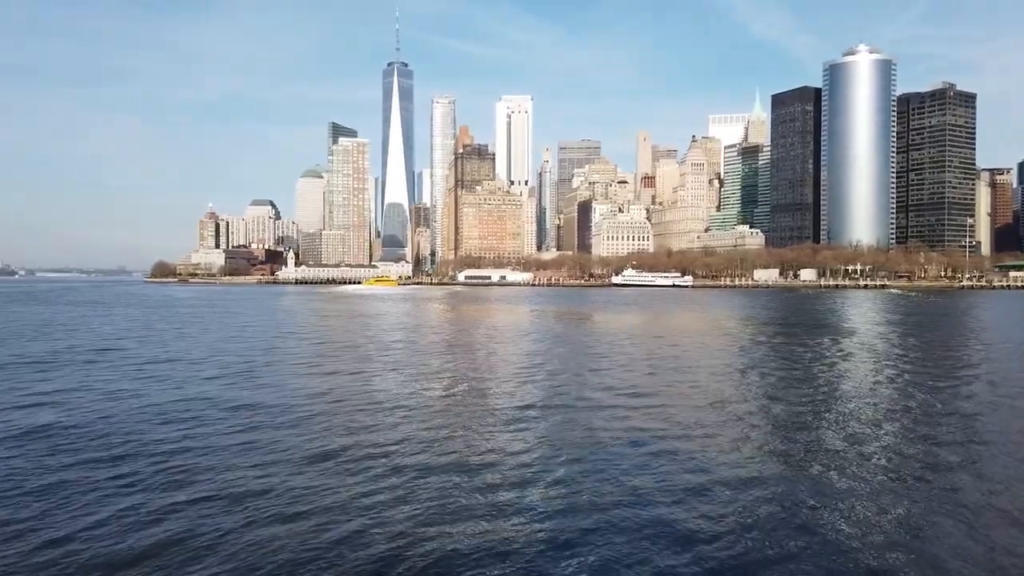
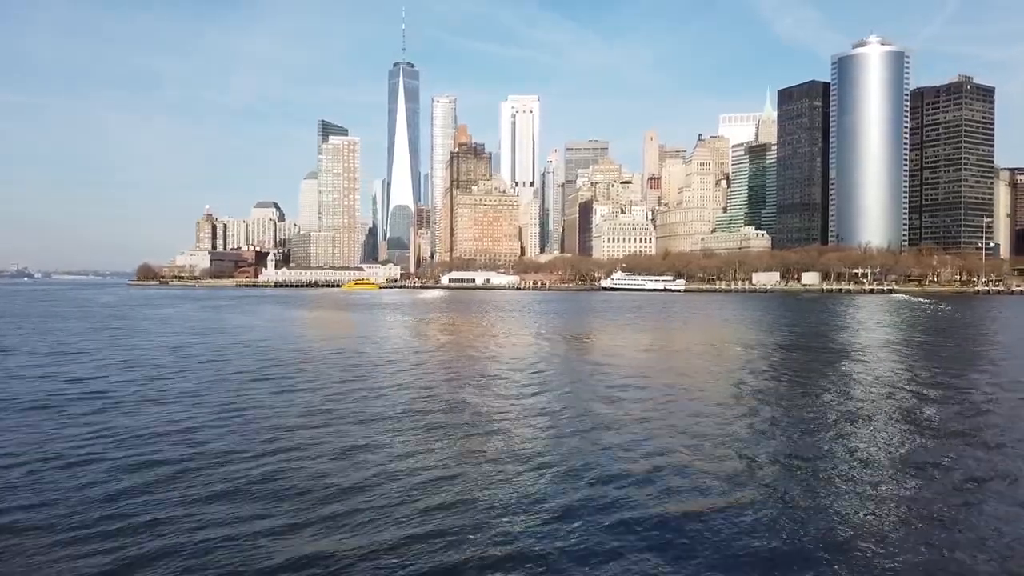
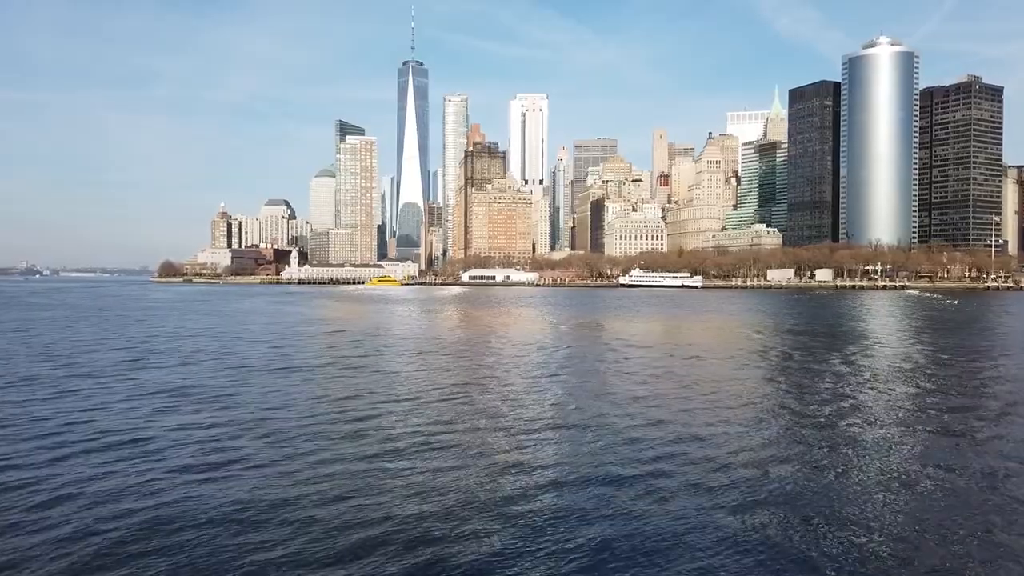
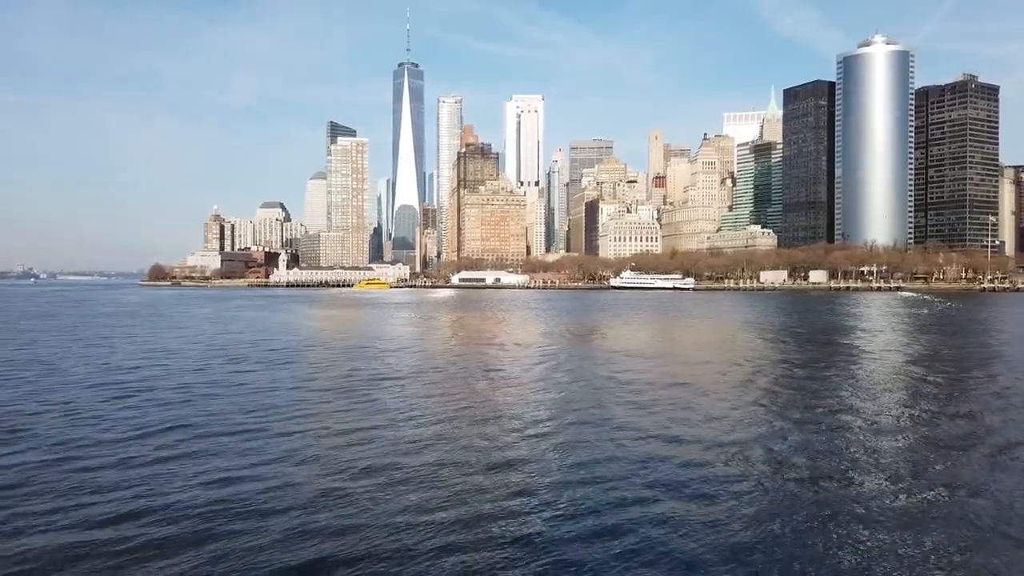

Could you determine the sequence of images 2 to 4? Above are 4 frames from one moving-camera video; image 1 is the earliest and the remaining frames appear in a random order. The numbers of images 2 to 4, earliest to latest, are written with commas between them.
3, 4, 2
